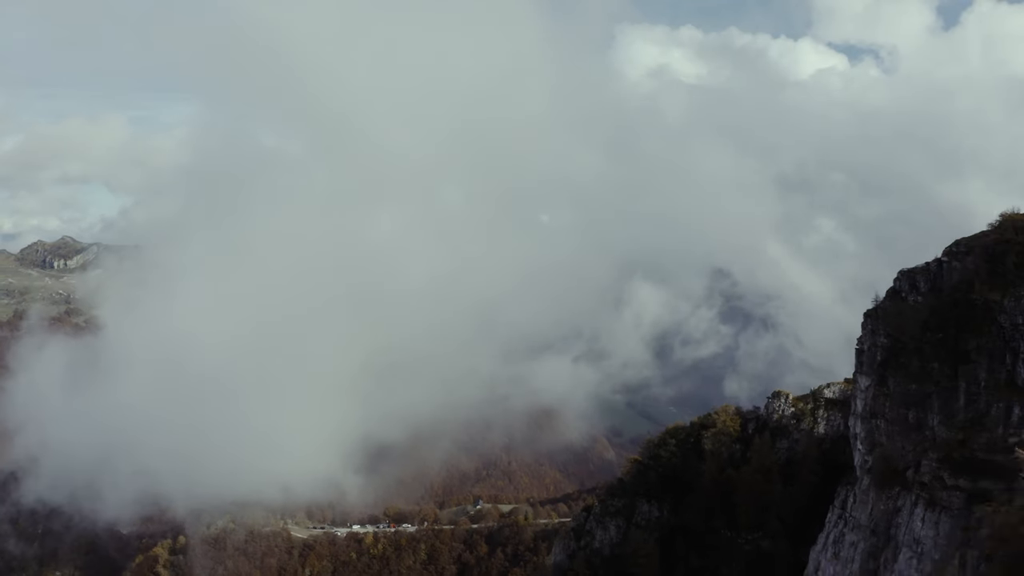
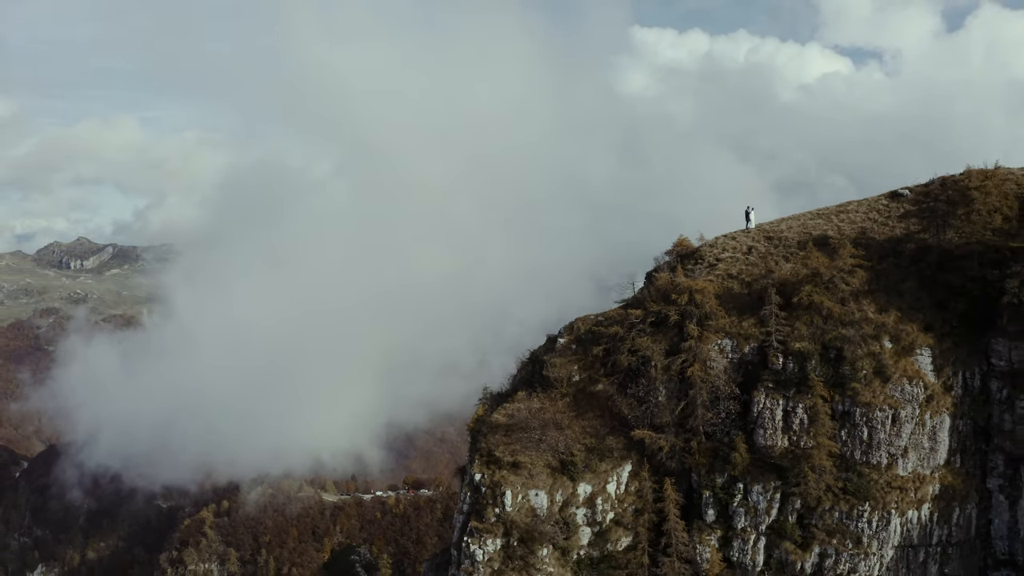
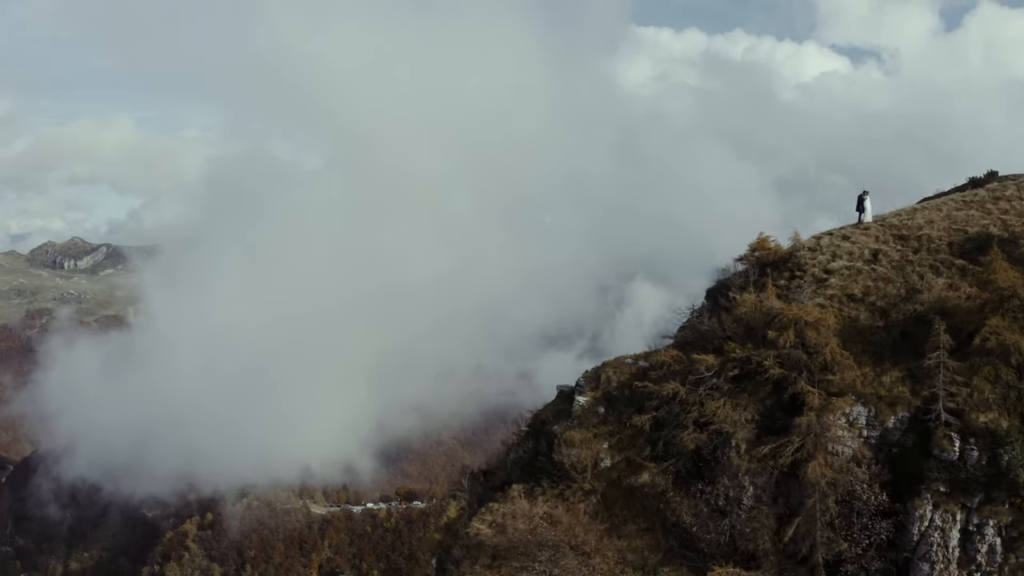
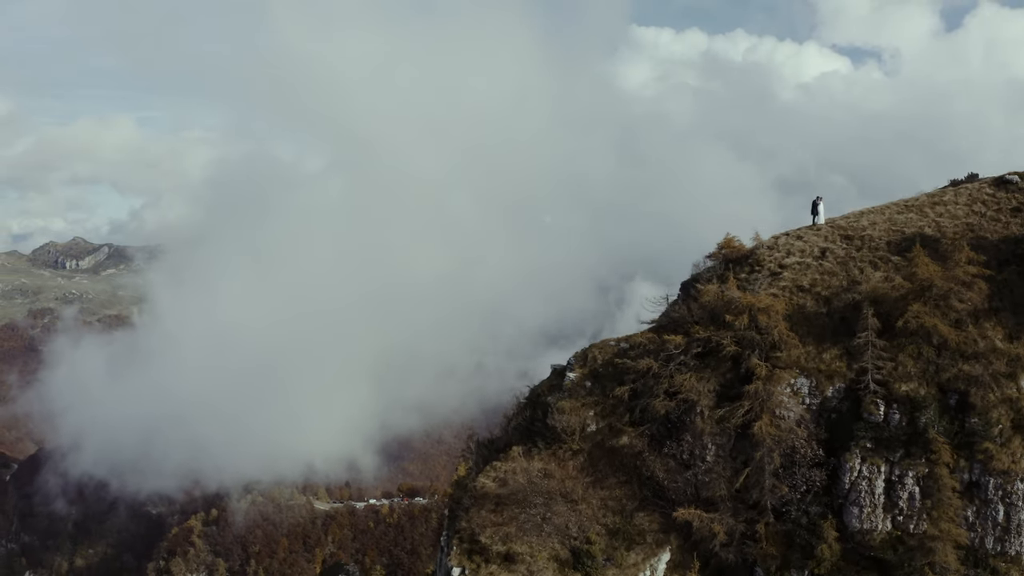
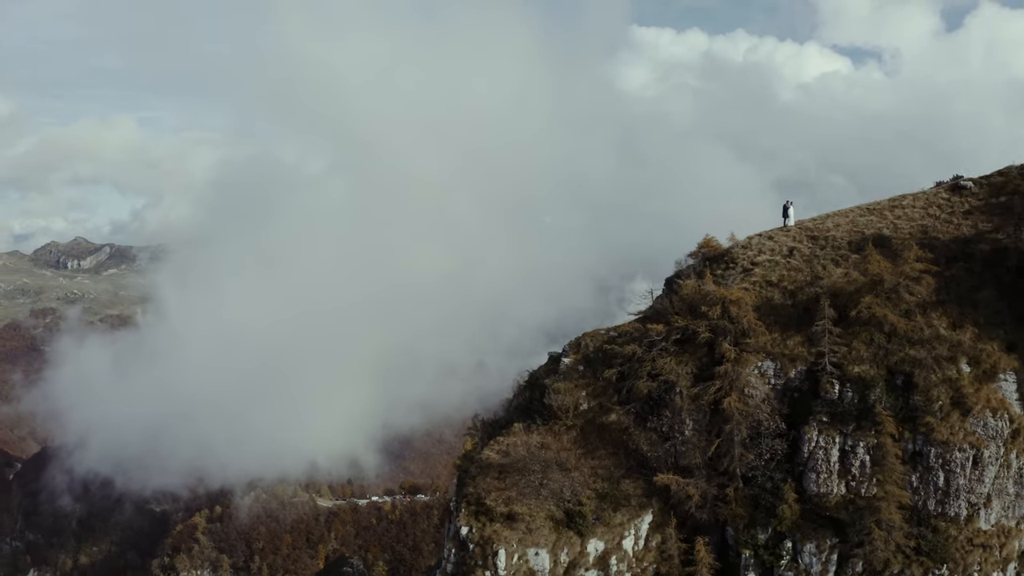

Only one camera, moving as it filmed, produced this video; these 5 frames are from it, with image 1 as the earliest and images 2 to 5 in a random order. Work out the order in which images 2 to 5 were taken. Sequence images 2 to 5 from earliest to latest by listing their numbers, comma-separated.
3, 4, 5, 2
